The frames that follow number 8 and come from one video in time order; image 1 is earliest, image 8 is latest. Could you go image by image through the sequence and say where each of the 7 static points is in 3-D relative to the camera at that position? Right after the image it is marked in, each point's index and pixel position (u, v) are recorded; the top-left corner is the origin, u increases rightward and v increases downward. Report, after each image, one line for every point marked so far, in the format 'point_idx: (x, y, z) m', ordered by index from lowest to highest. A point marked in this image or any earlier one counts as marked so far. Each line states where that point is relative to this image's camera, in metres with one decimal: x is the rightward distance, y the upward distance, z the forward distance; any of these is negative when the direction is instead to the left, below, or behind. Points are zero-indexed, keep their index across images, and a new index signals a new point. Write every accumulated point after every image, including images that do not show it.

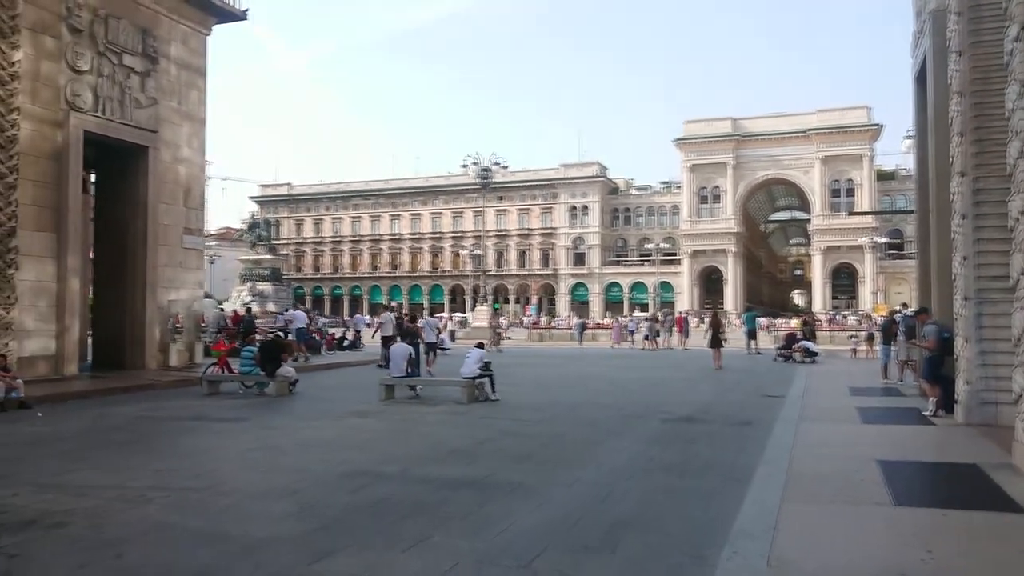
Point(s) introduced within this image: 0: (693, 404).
0: (+2.7, -1.7, +12.8) m
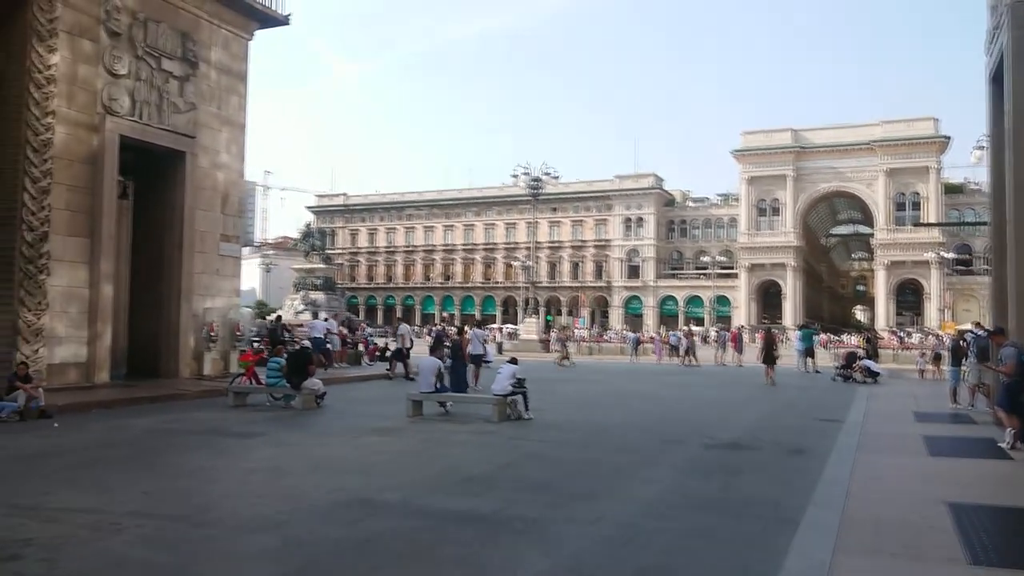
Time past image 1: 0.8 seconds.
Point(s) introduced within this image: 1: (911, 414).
0: (+3.2, -1.9, +11.8) m
1: (+6.3, -2.0, +13.5) m
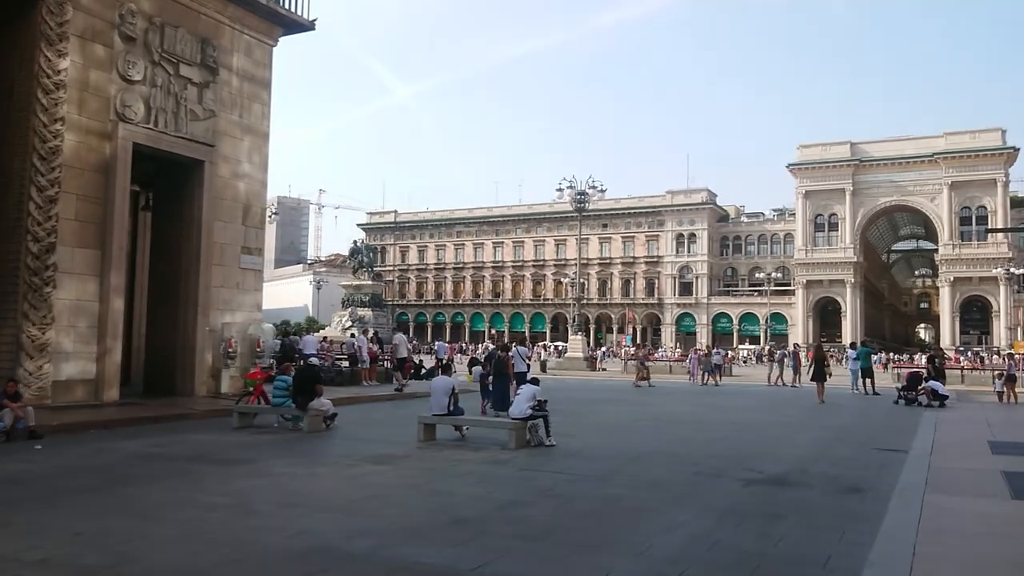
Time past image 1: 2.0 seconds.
0: (+3.4, -2.1, +10.4) m
1: (+6.6, -2.2, +11.9) m
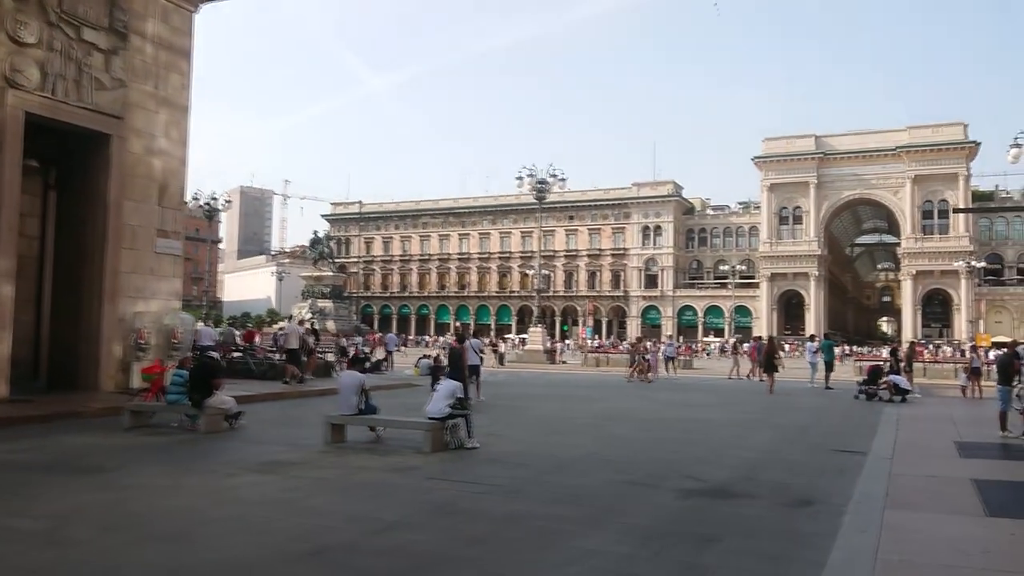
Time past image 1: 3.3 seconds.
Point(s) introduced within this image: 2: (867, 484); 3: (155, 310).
0: (+2.4, -1.9, +9.3) m
1: (+5.6, -2.0, +10.9) m
2: (+3.3, -1.8, +8.0) m
3: (-7.1, -0.4, +17.1) m
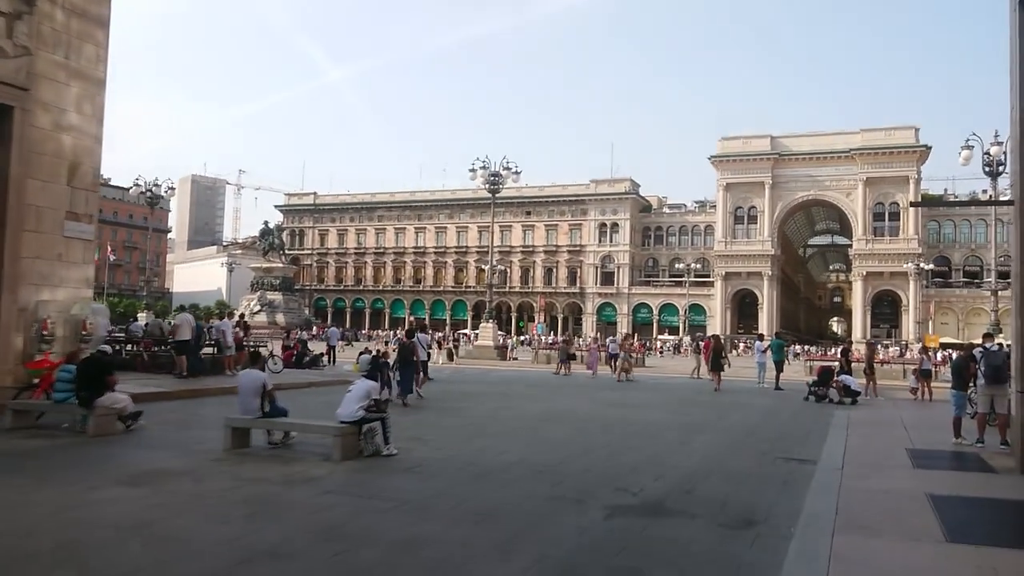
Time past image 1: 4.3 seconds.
0: (+1.6, -1.9, +8.5) m
1: (+4.7, -2.0, +10.3) m
2: (+2.6, -1.8, +7.3) m
3: (-8.3, -0.2, +15.8) m
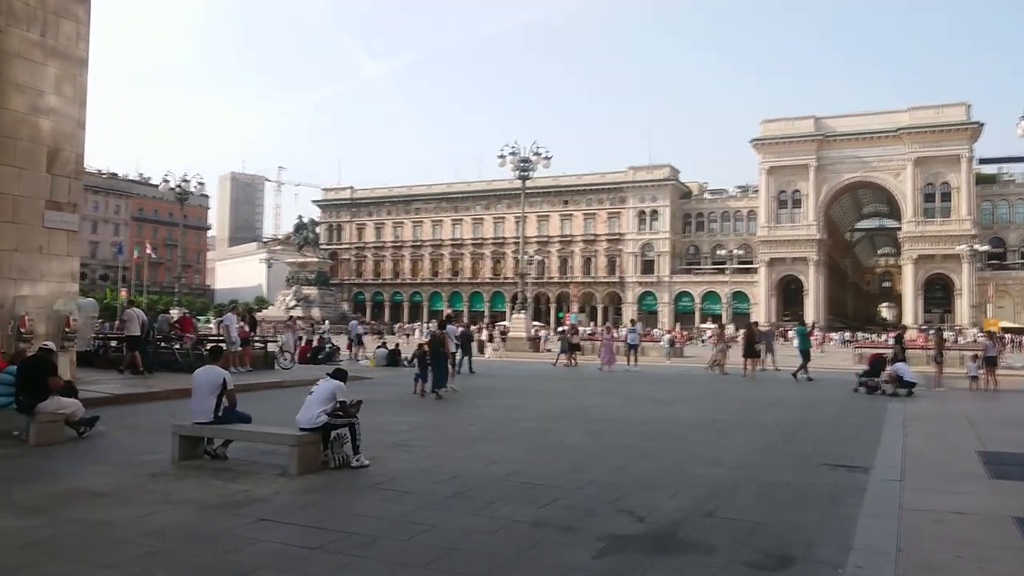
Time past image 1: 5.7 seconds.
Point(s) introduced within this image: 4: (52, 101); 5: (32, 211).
0: (+1.5, -1.7, +7.0) m
1: (+4.7, -1.7, +8.6) m
2: (+2.4, -1.6, +5.7) m
3: (-8.0, -0.1, +14.7) m
4: (-8.0, +3.3, +15.0) m
5: (-8.2, +1.3, +14.5) m
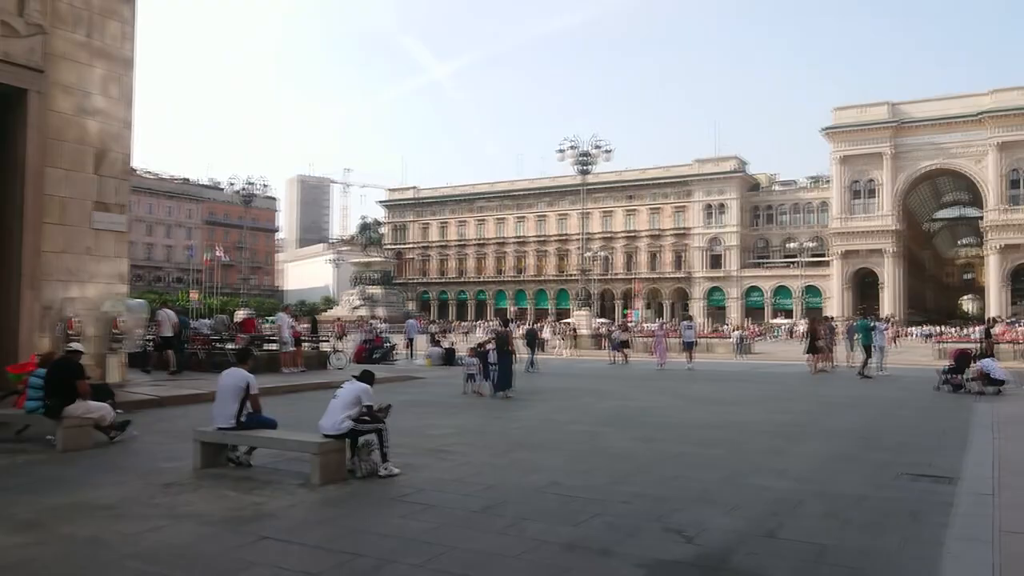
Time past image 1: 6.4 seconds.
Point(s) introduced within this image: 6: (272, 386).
0: (+1.8, -1.6, +6.2) m
1: (+5.1, -1.6, +7.6) m
2: (+2.6, -1.5, +4.9) m
3: (-7.2, -0.1, +14.7) m
4: (-7.2, +3.2, +14.9) m
5: (-7.3, +1.3, +14.5) m
6: (-4.6, -1.9, +16.2) m
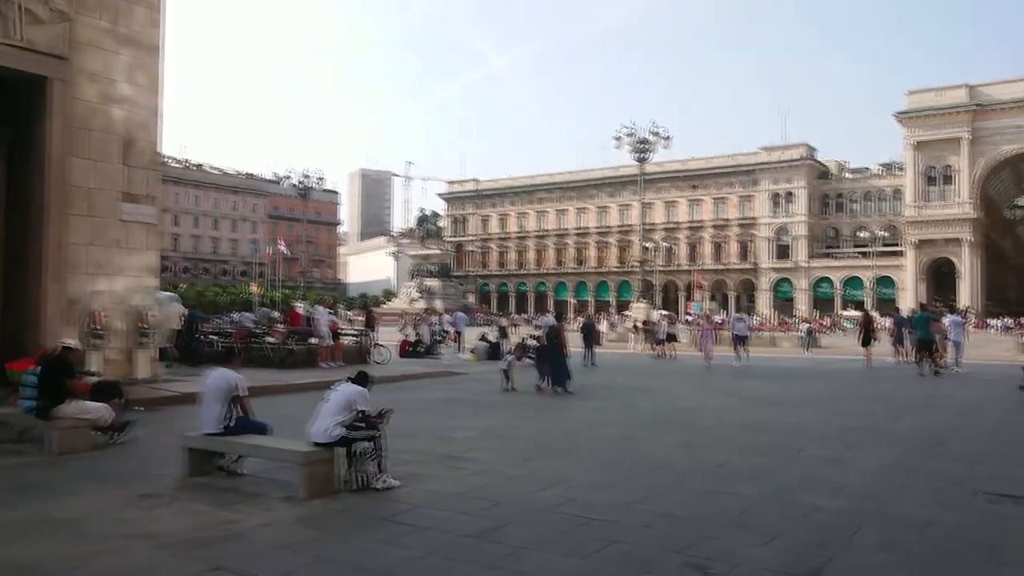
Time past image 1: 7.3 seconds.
0: (+1.7, -1.5, +5.3) m
1: (+5.2, -1.5, +6.4) m
2: (+2.5, -1.5, +3.9) m
3: (-6.5, 0.0, +14.3) m
4: (-6.5, +3.4, +14.5) m
5: (-6.7, +1.4, +14.1) m
6: (-3.8, -1.7, +15.7) m
